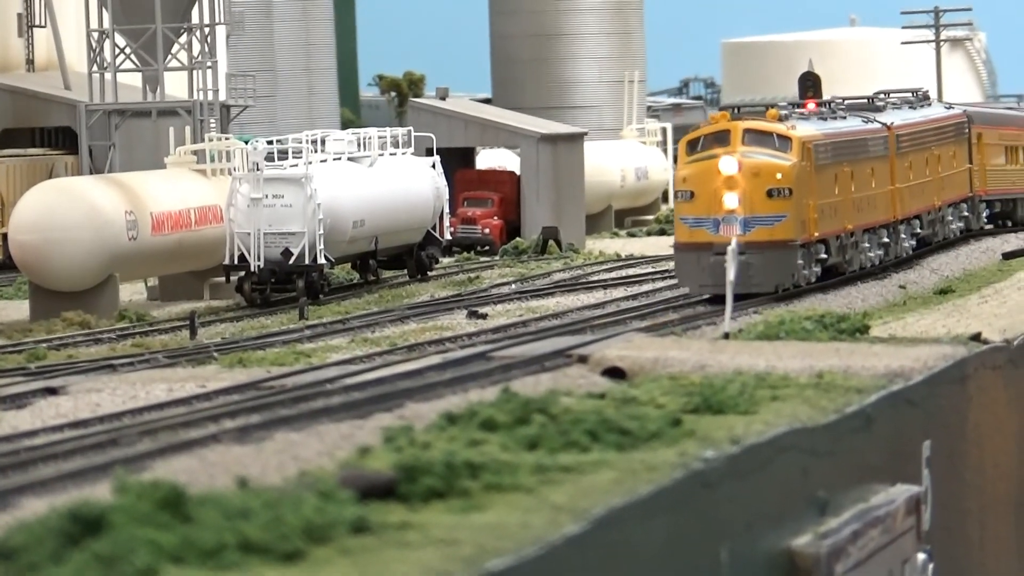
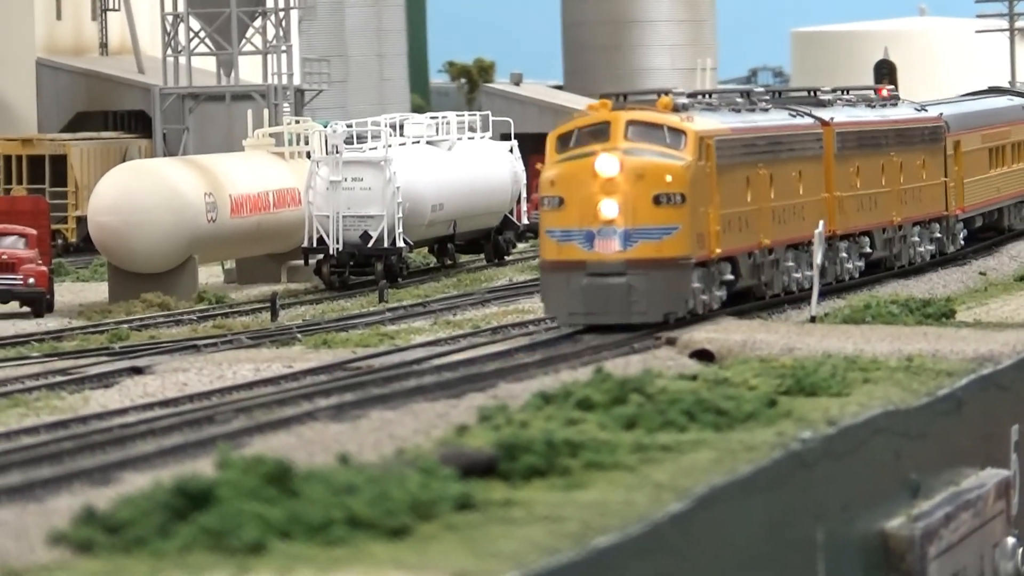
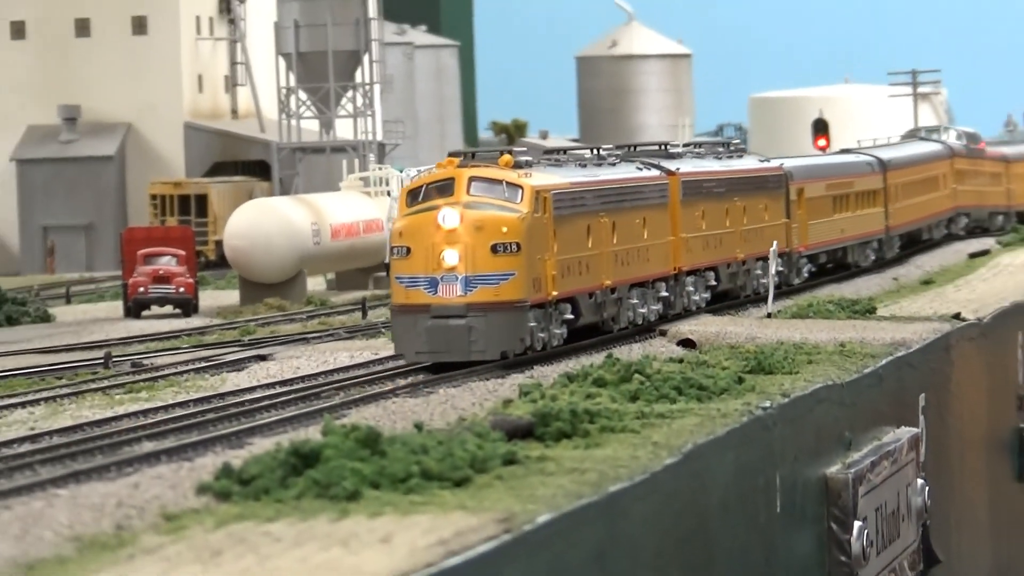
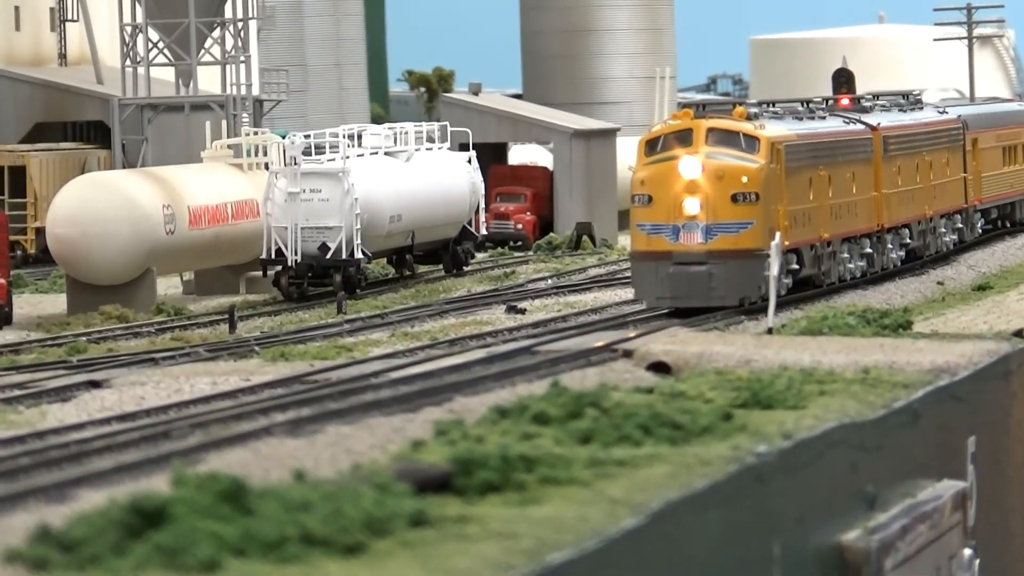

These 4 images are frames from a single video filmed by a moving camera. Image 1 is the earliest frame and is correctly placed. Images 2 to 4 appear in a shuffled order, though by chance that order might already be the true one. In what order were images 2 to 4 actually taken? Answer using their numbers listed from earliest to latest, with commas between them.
4, 2, 3
